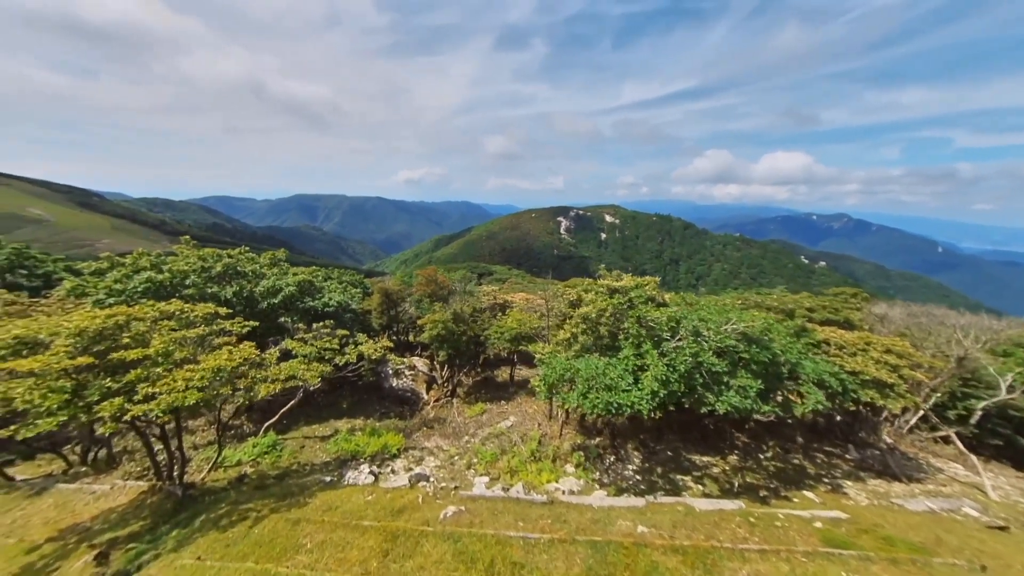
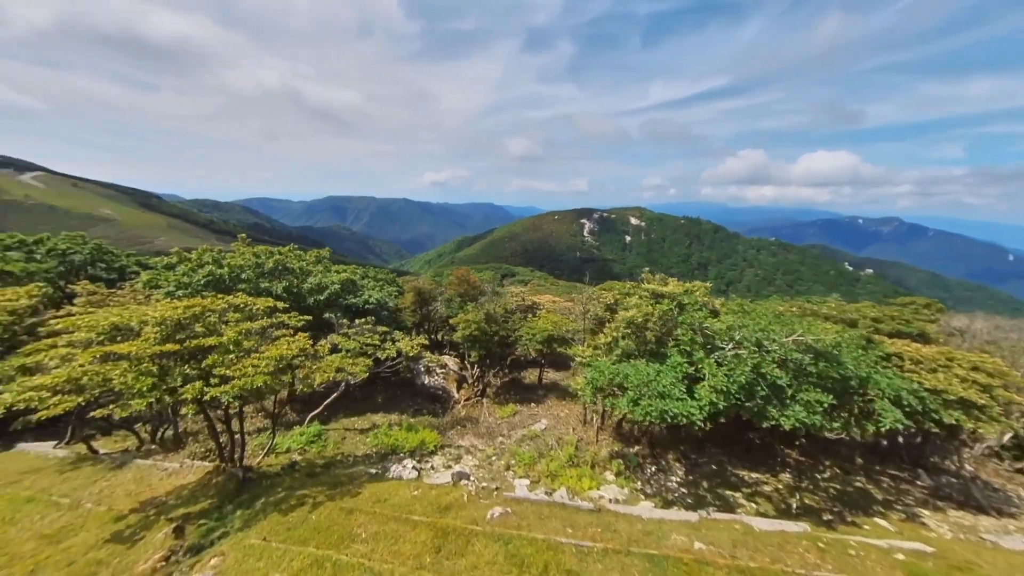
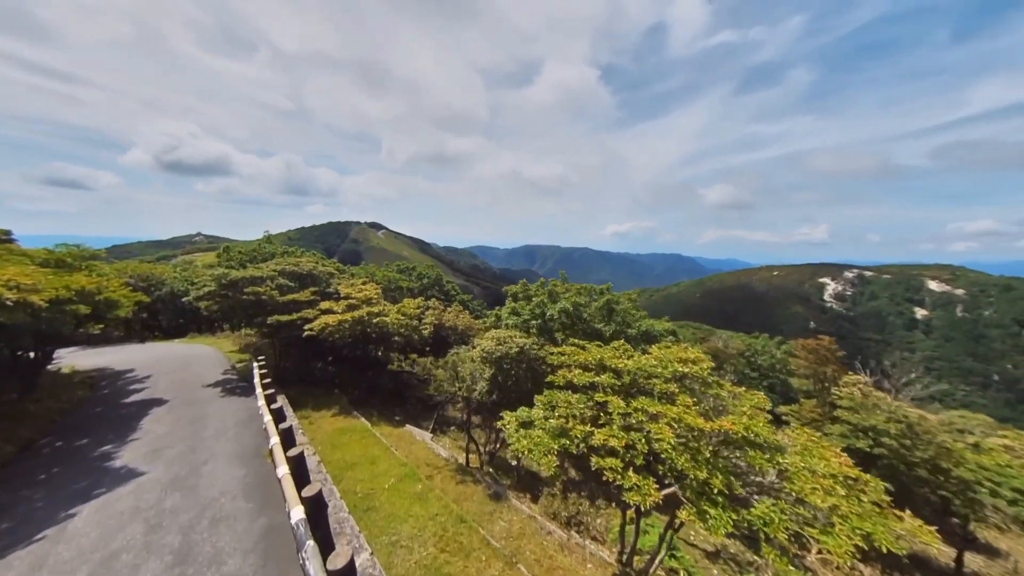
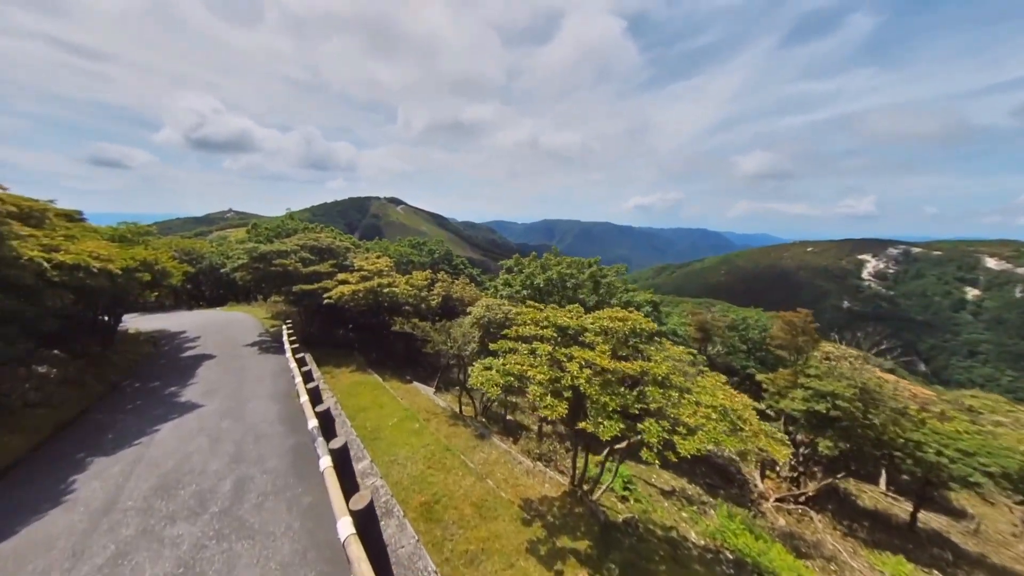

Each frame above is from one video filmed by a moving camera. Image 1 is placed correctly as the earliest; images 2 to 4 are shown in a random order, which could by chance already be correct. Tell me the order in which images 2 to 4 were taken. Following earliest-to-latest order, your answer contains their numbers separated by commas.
2, 4, 3
